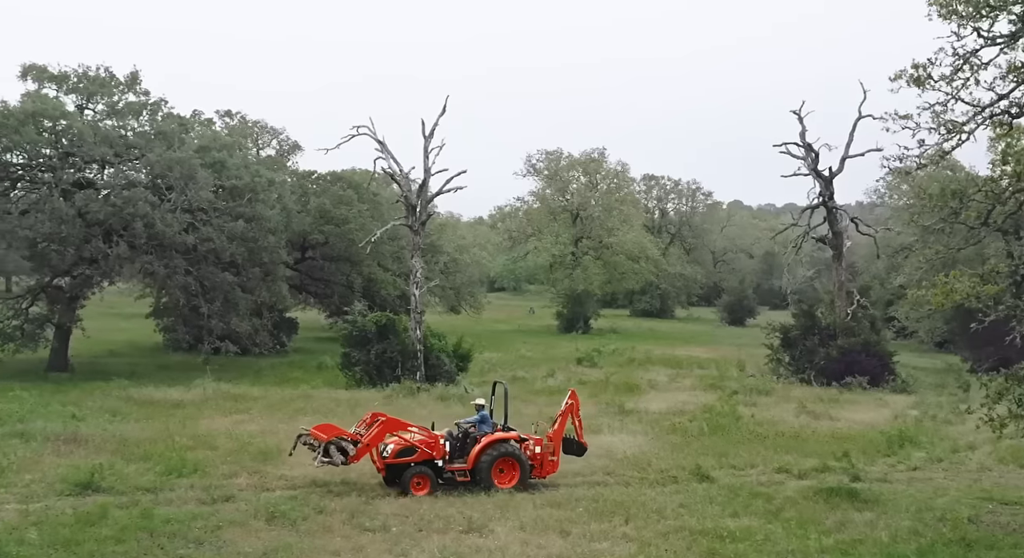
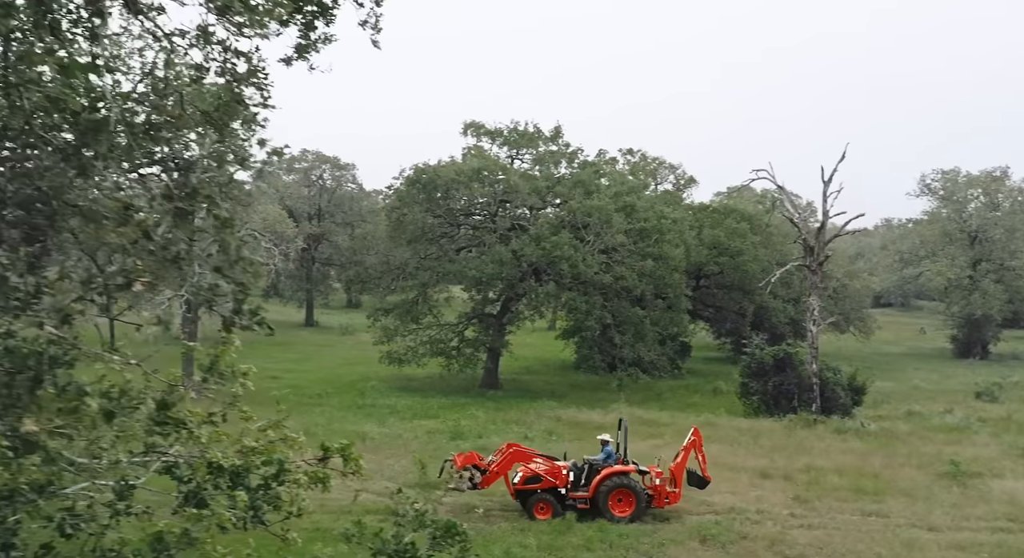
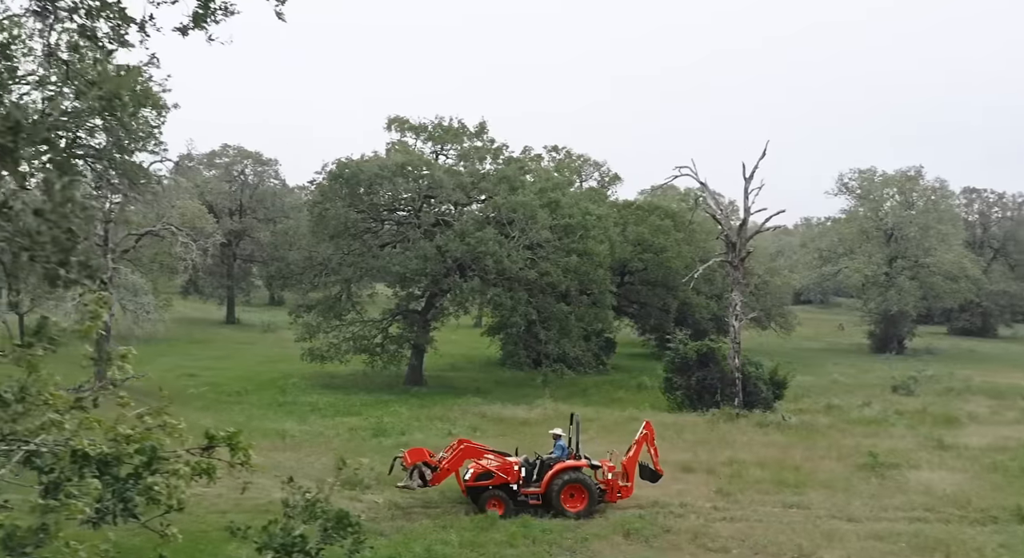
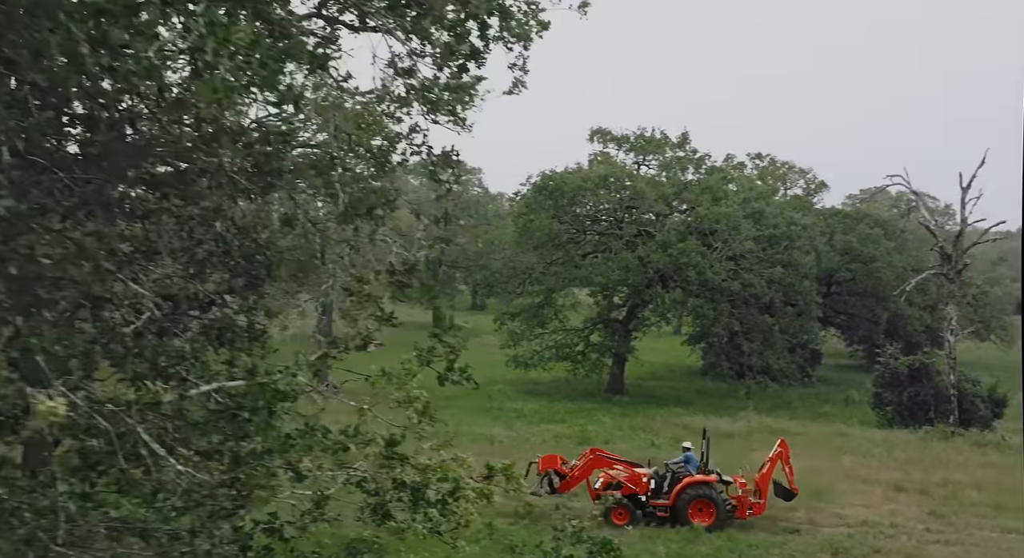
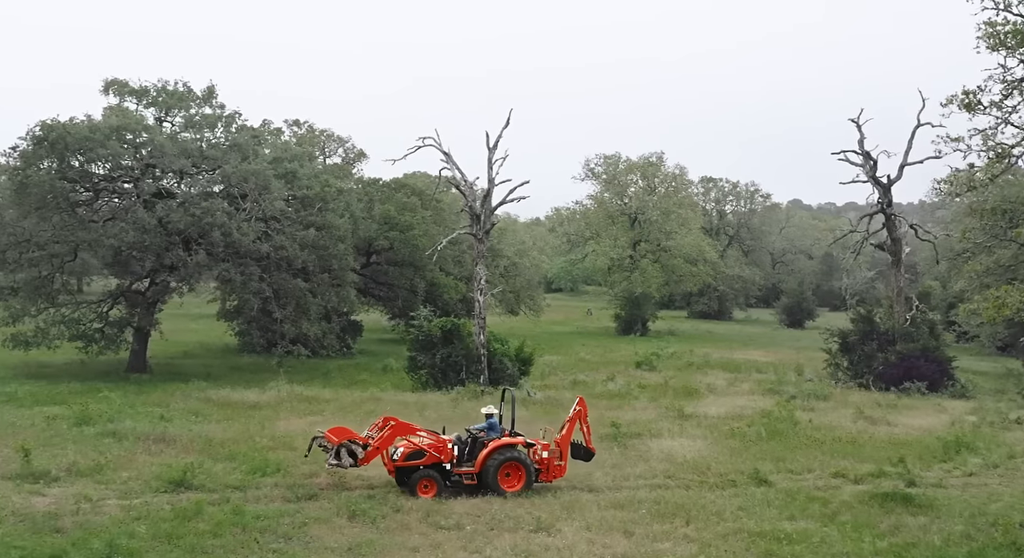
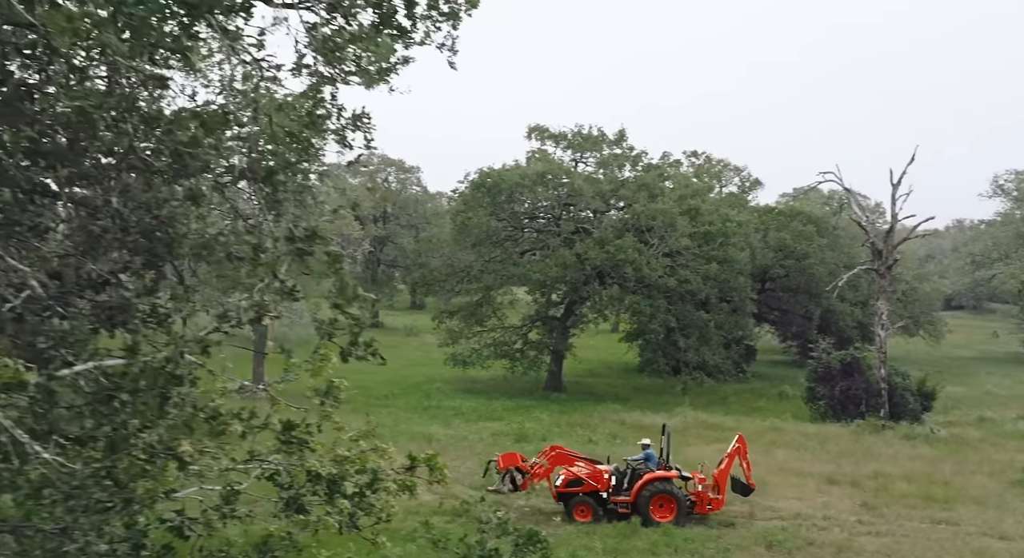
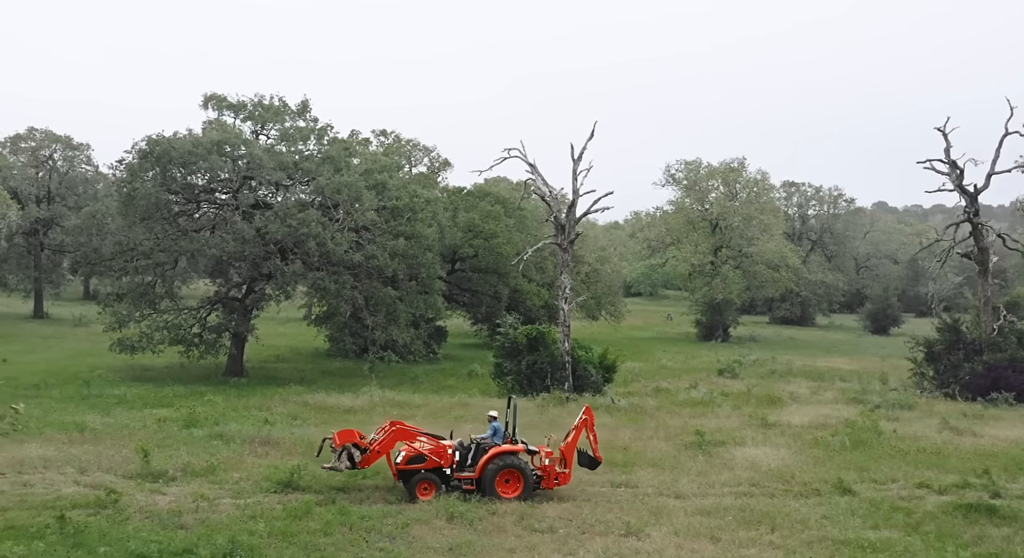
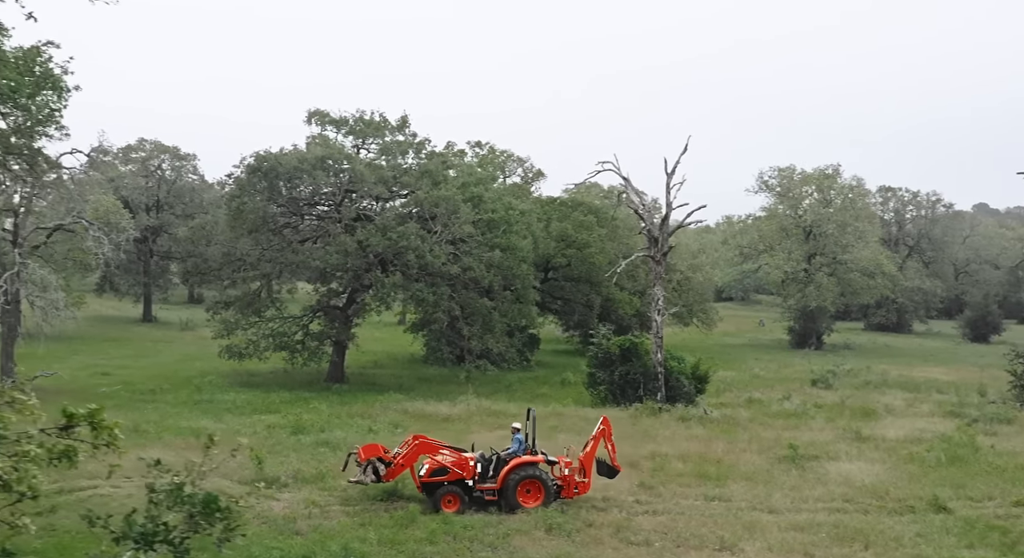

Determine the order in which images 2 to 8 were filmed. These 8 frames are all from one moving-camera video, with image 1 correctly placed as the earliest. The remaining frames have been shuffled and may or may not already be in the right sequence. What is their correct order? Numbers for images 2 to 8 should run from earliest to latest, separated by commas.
5, 7, 8, 3, 2, 6, 4
